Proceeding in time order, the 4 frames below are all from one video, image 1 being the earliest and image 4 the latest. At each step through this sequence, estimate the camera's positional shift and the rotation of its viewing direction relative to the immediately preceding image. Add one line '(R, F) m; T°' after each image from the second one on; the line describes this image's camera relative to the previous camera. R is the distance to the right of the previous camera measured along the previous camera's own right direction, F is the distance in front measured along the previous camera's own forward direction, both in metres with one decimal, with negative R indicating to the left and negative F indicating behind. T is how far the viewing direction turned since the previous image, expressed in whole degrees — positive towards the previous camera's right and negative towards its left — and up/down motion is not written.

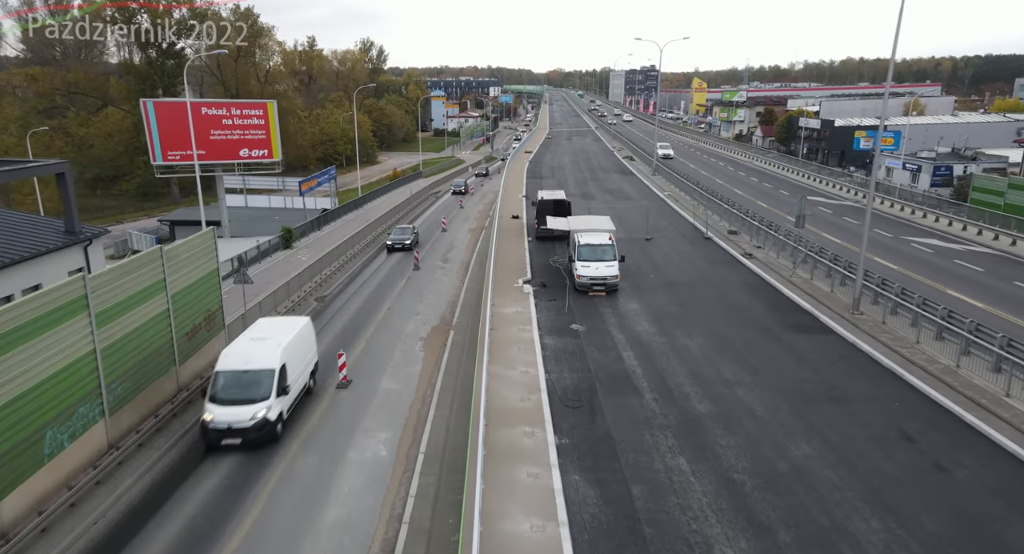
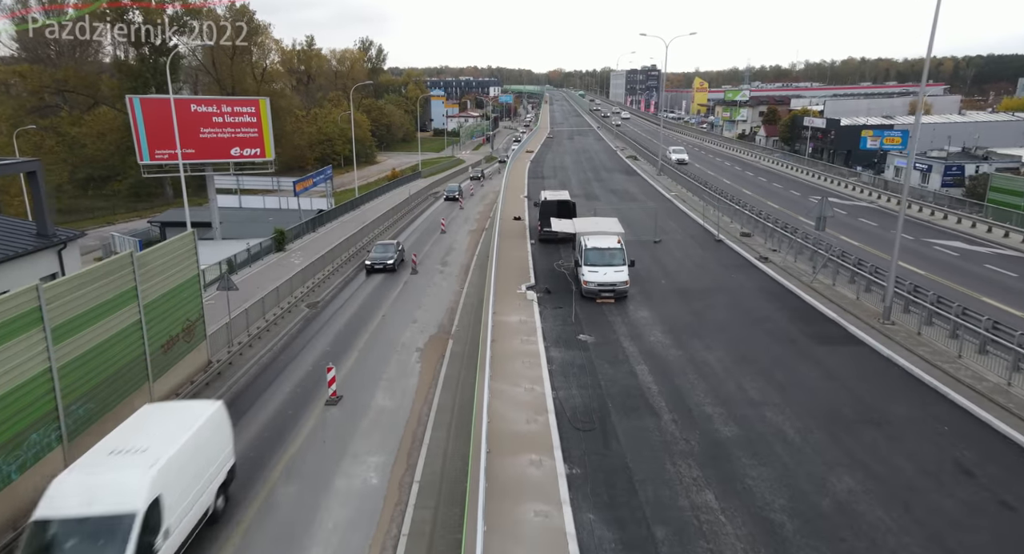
(-0.1, +1.4) m; 0°
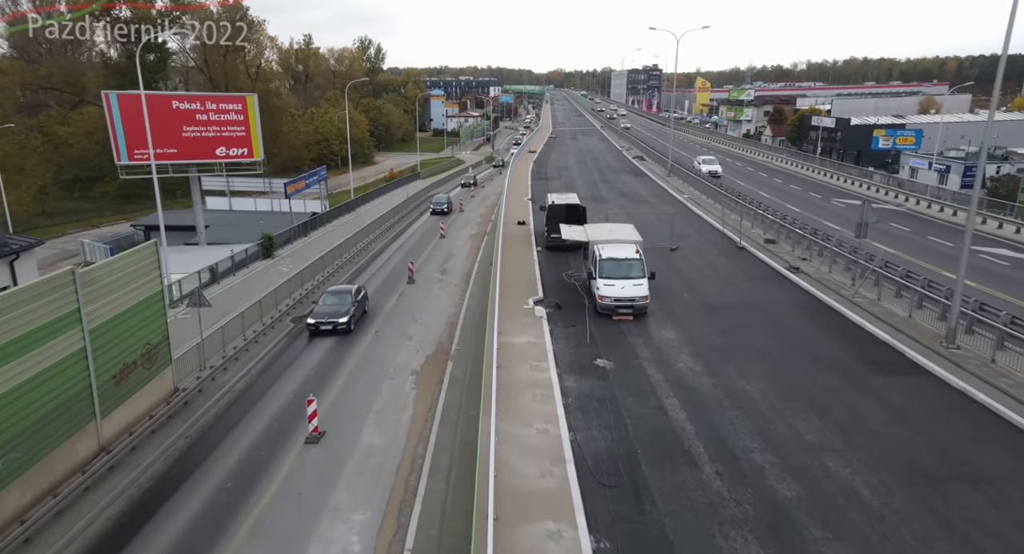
(-0.2, +2.3) m; 0°
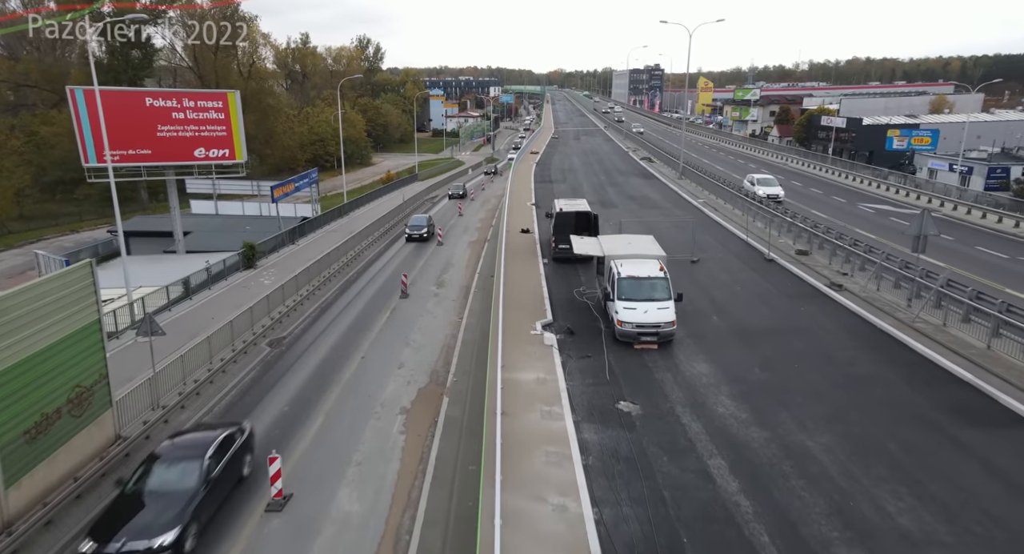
(-0.1, +2.7) m; 0°
